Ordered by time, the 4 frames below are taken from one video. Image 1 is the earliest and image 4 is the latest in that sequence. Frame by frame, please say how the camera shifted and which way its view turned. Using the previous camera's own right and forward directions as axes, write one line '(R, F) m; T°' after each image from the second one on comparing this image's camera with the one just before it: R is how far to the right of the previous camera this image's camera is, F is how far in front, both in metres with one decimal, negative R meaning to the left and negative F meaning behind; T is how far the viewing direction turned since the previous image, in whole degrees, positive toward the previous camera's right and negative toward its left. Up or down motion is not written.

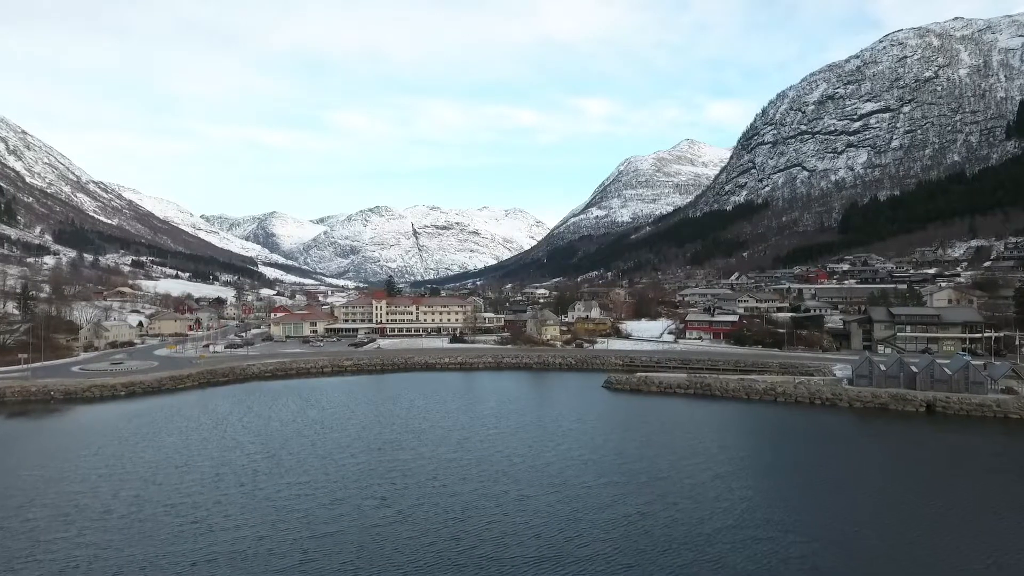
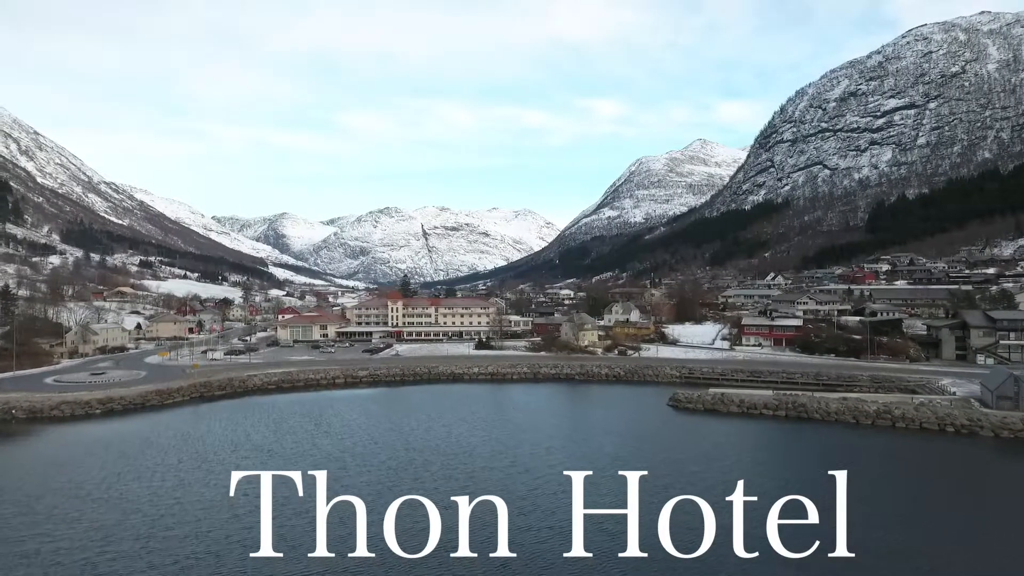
(-0.9, +3.0) m; -1°
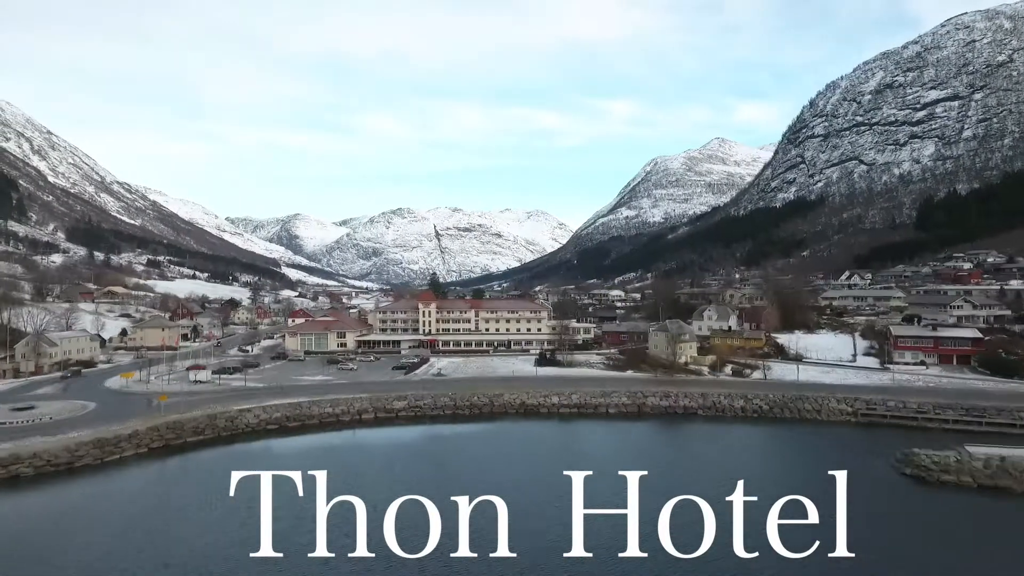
(-1.9, +5.7) m; -1°
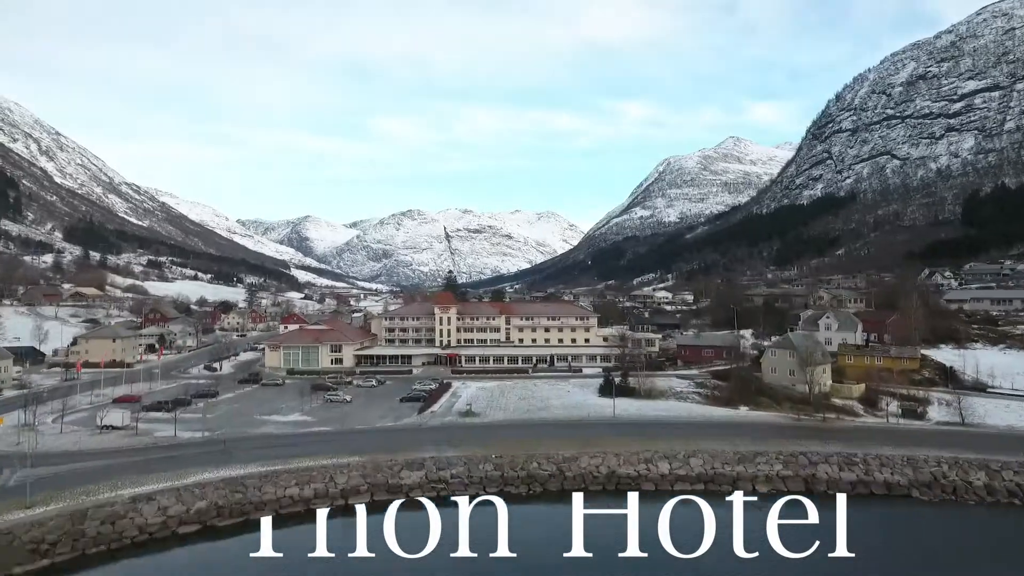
(-1.0, +5.6) m; -1°
